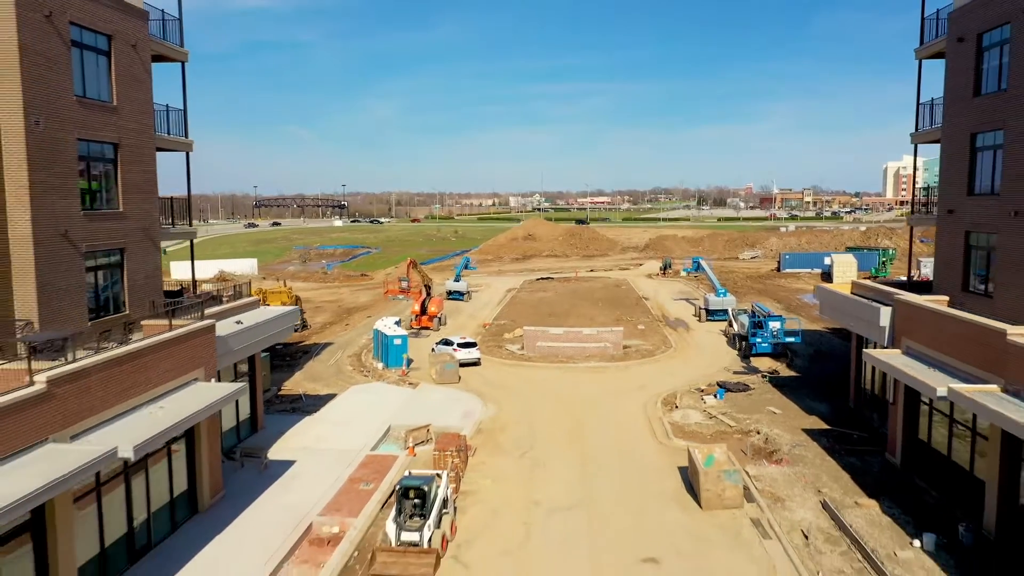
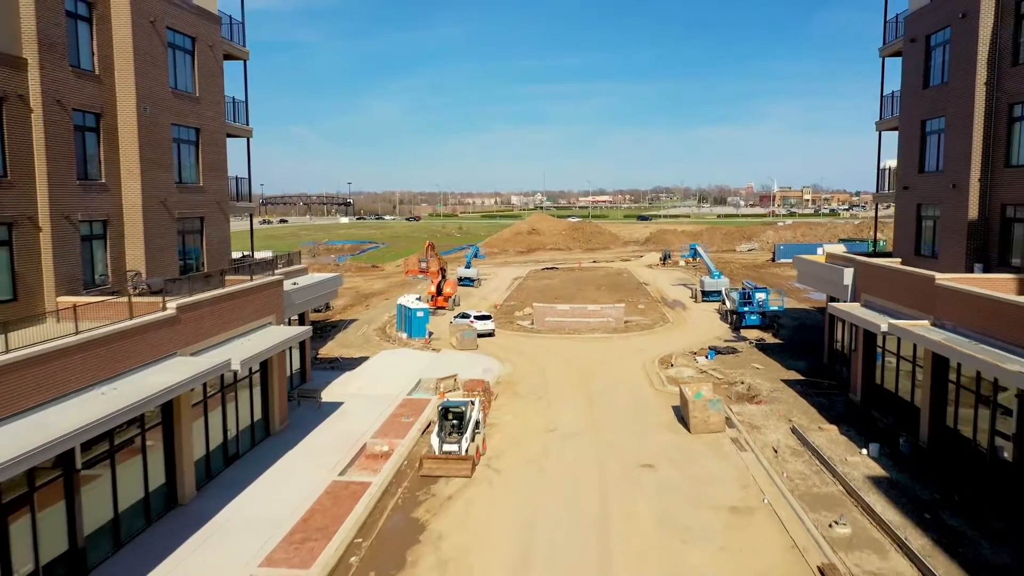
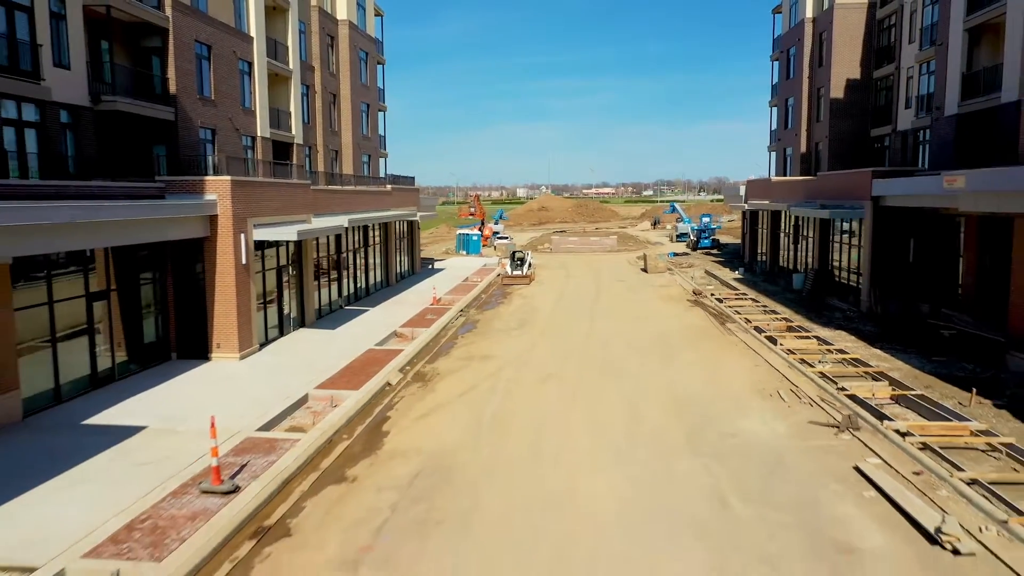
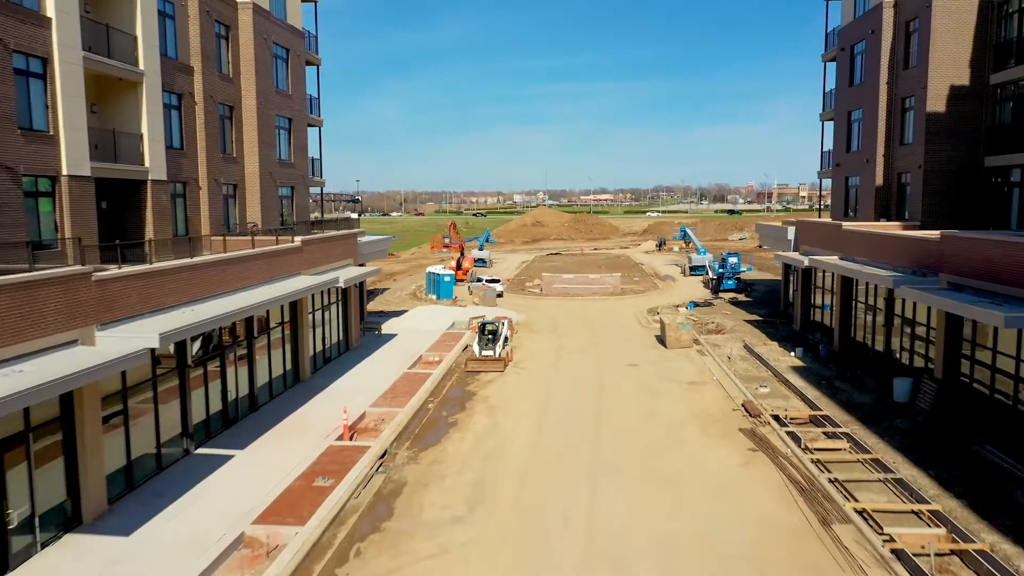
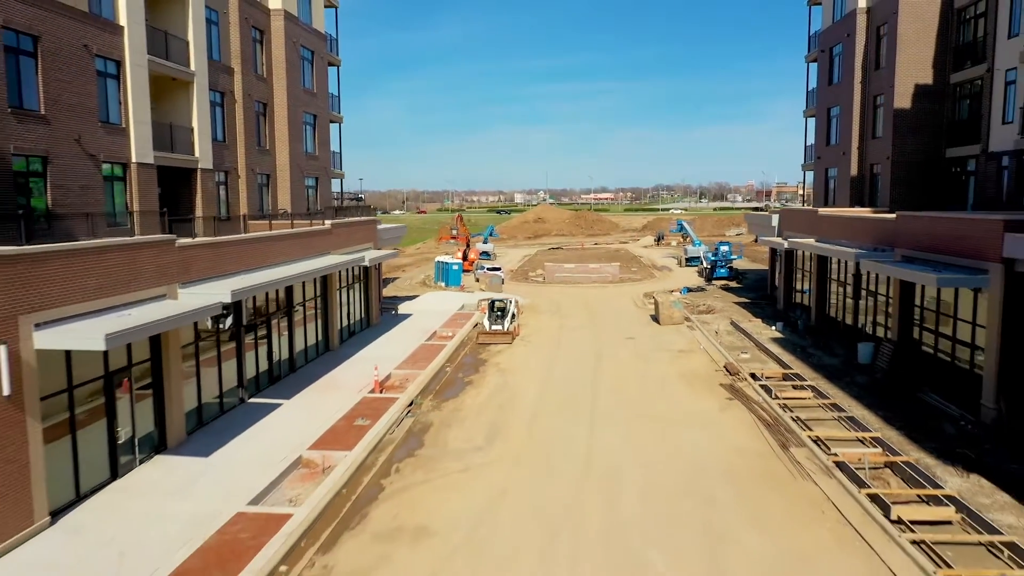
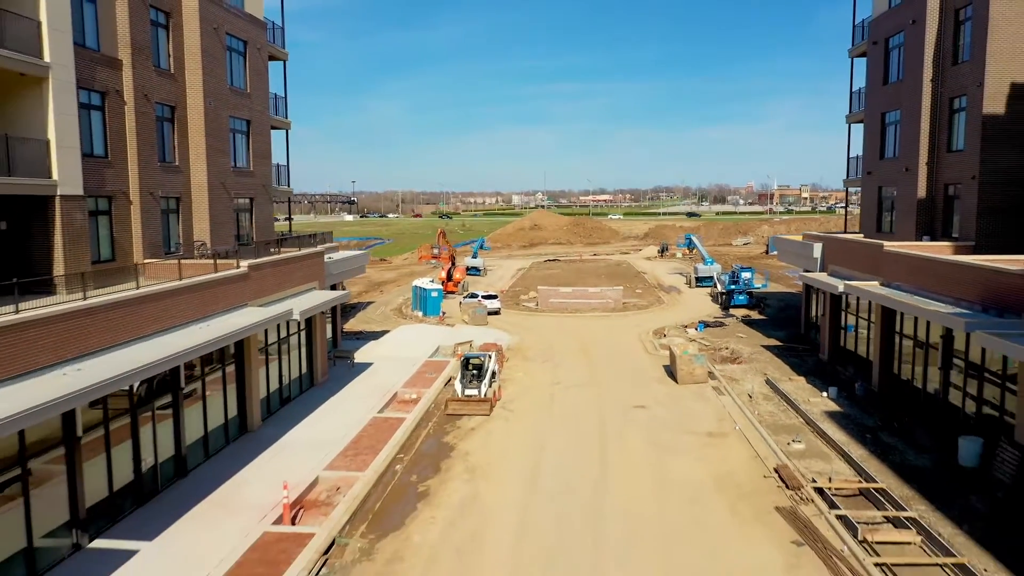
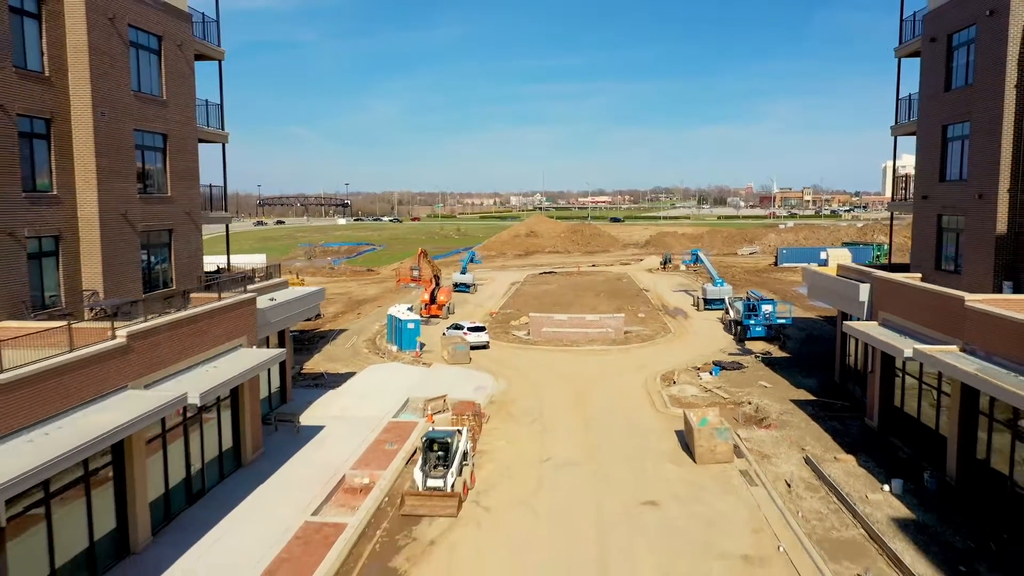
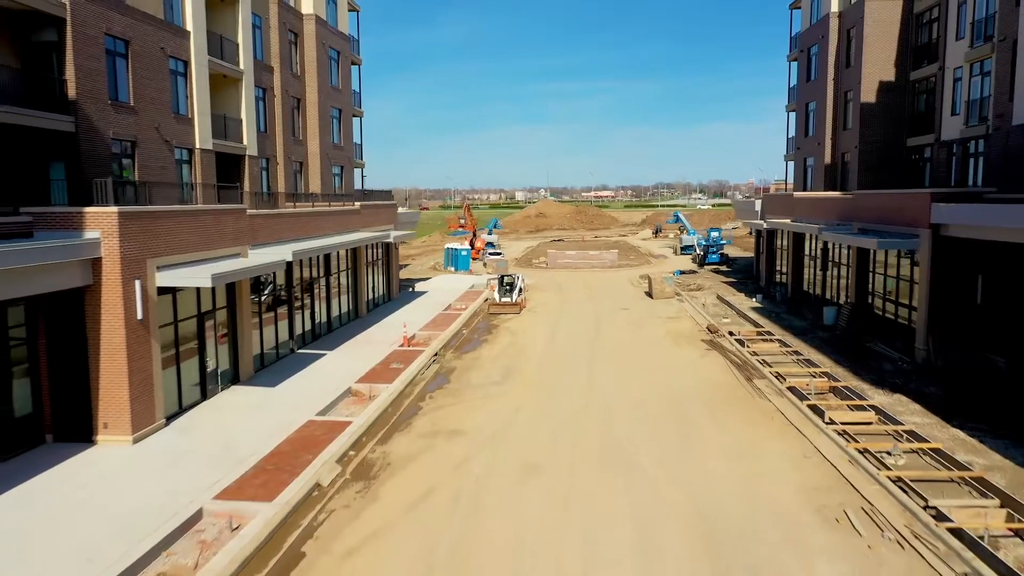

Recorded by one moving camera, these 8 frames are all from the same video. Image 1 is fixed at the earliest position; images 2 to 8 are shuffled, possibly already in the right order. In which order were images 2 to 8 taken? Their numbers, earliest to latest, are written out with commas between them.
7, 2, 6, 4, 5, 8, 3
